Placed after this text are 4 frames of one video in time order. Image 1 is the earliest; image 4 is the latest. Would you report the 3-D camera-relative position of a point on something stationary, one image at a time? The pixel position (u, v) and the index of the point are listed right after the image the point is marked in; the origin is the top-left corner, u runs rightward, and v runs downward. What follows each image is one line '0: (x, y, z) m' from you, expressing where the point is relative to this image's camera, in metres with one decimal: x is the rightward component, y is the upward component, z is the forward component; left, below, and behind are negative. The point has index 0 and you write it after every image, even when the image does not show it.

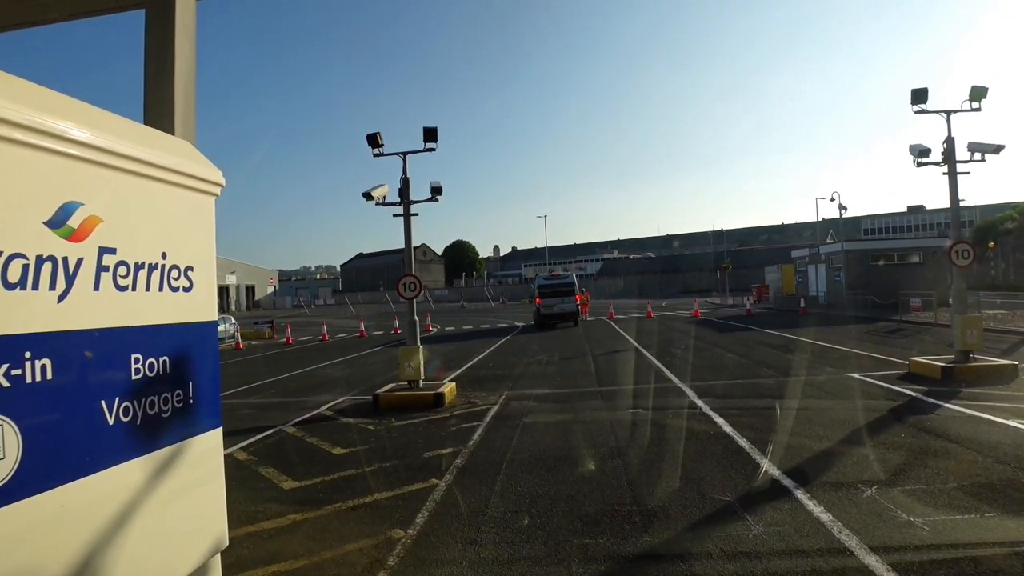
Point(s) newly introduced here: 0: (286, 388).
0: (-5.1, -2.2, +14.8) m
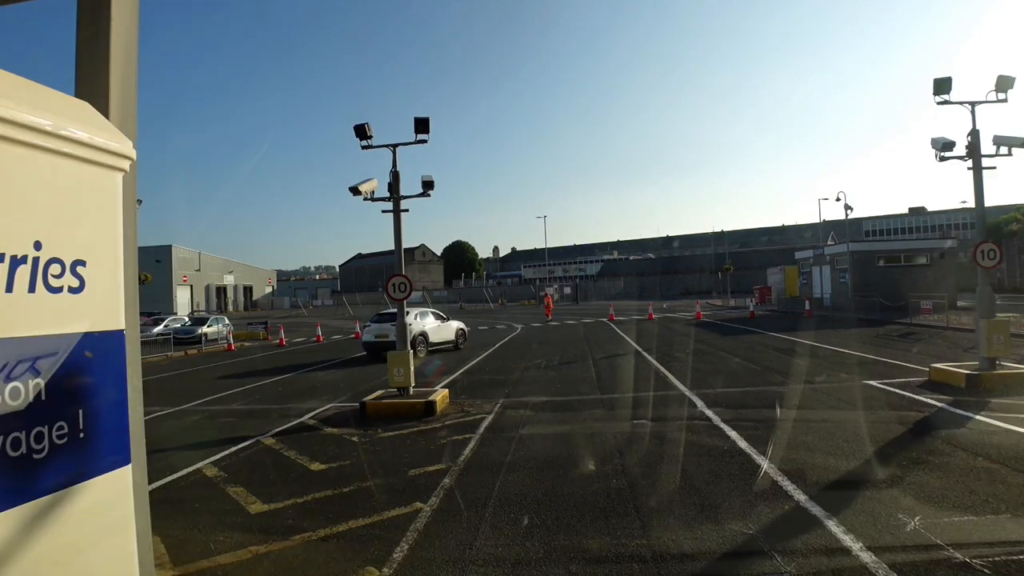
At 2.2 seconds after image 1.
0: (-5.1, -2.3, +14.1) m
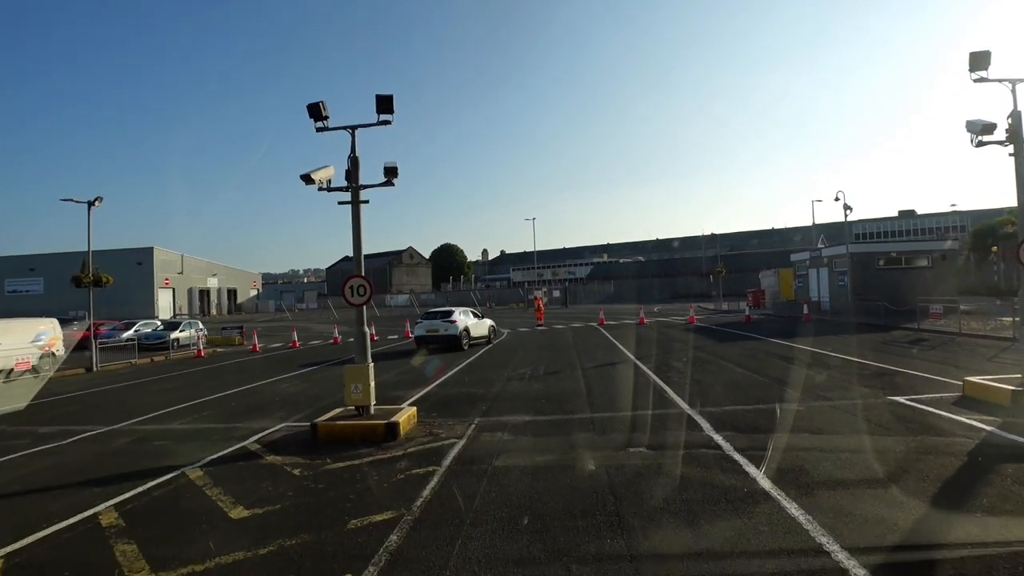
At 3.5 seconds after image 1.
0: (-5.5, -2.3, +12.6) m
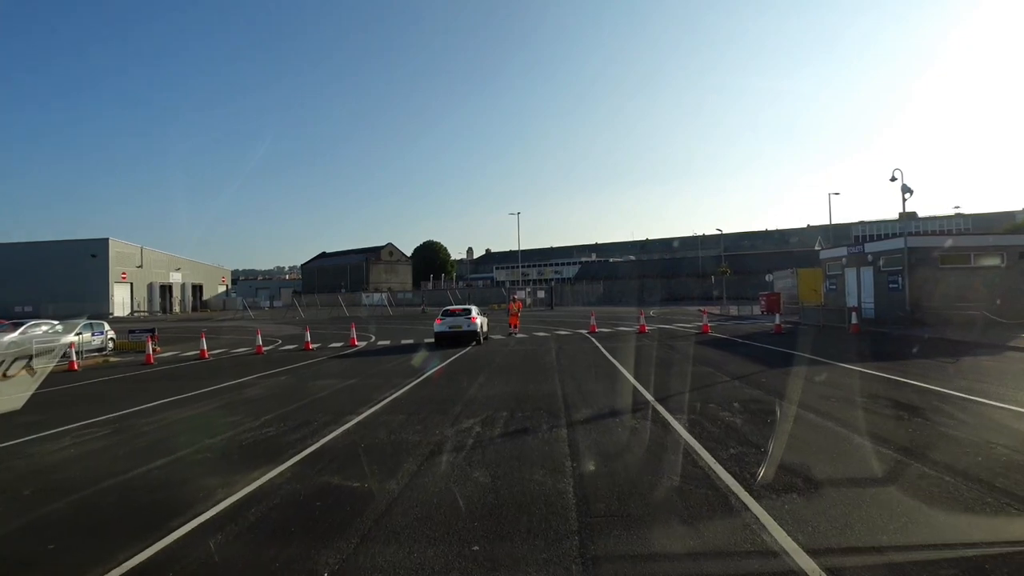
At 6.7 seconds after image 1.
0: (-6.3, -2.2, +6.1) m
